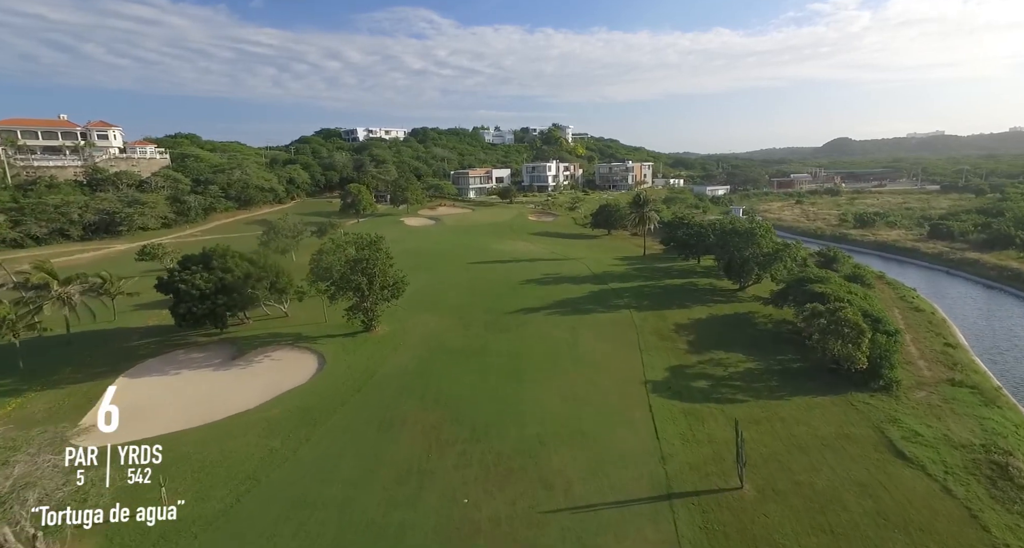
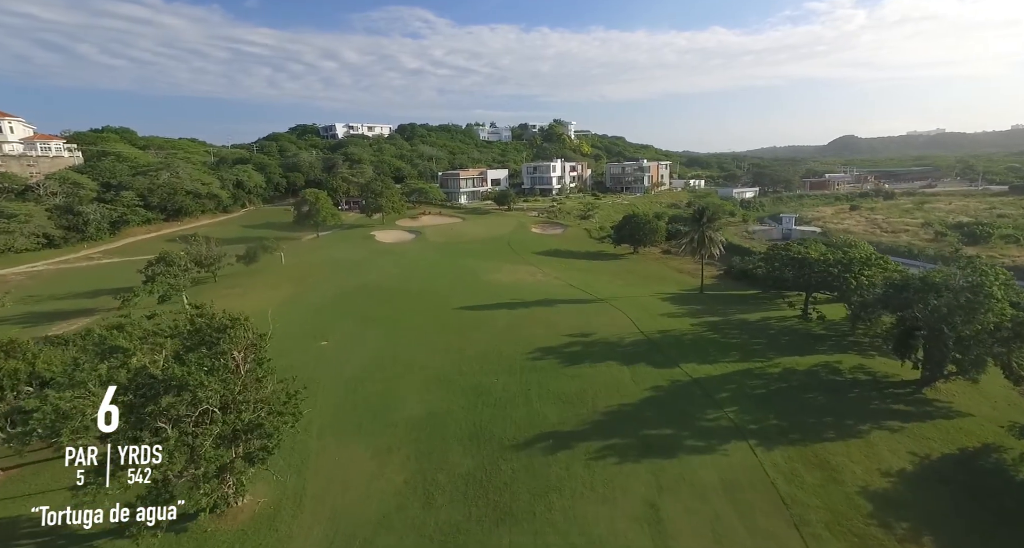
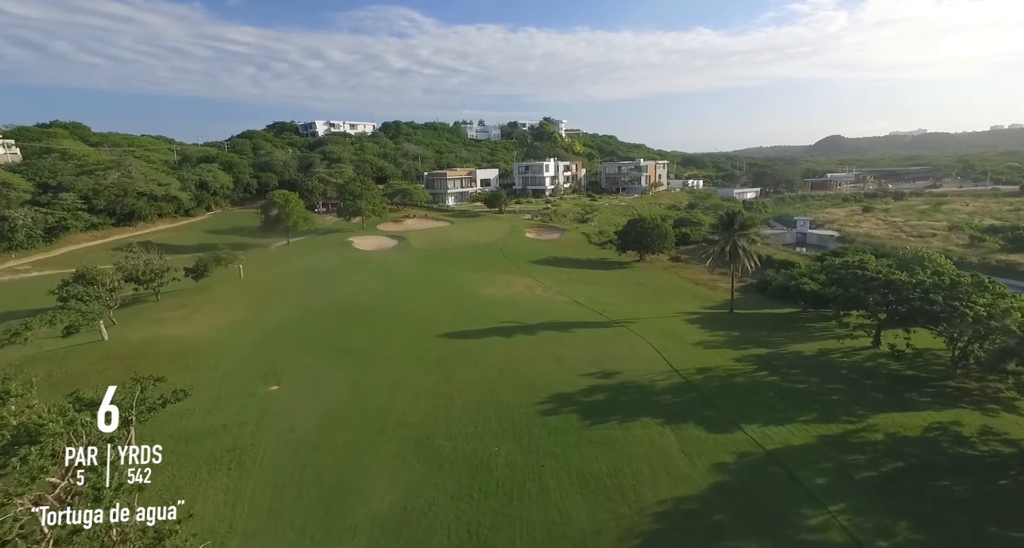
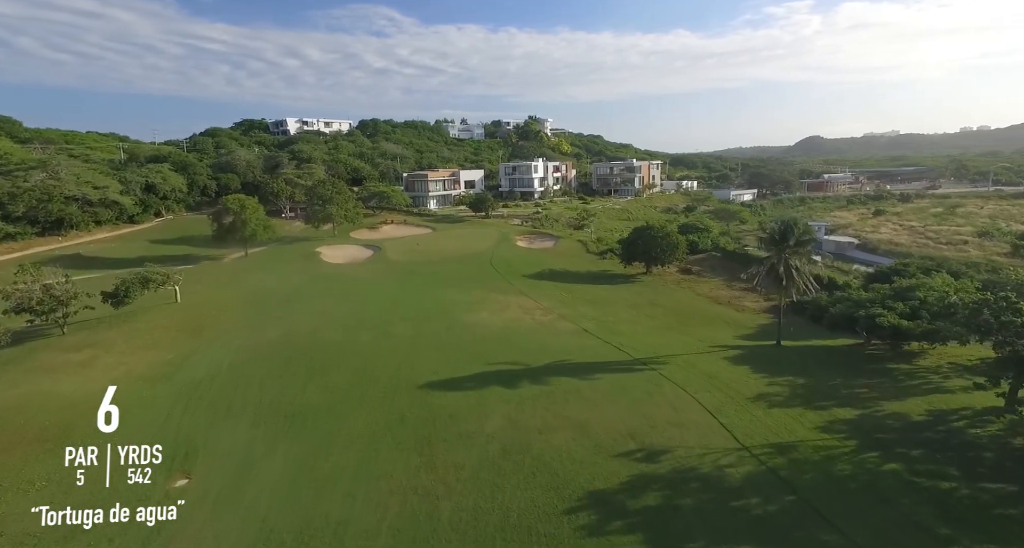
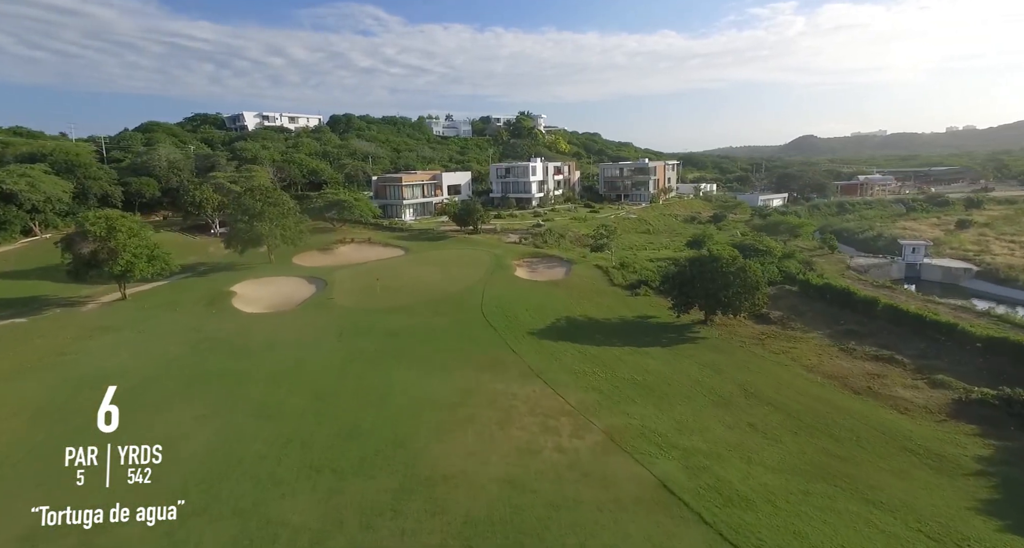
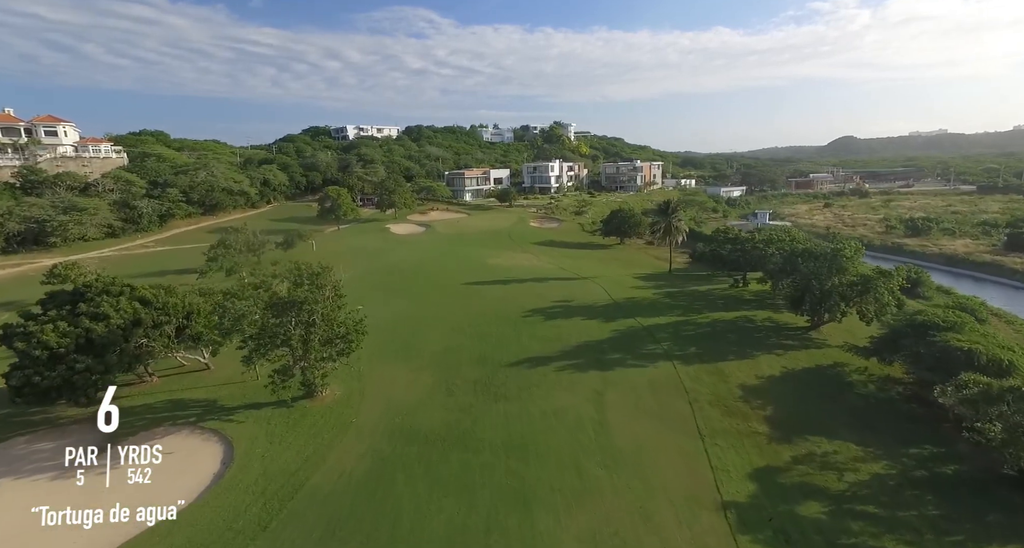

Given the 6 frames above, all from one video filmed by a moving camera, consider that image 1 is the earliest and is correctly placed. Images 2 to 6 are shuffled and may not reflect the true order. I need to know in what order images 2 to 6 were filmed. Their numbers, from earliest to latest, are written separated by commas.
6, 2, 3, 4, 5
